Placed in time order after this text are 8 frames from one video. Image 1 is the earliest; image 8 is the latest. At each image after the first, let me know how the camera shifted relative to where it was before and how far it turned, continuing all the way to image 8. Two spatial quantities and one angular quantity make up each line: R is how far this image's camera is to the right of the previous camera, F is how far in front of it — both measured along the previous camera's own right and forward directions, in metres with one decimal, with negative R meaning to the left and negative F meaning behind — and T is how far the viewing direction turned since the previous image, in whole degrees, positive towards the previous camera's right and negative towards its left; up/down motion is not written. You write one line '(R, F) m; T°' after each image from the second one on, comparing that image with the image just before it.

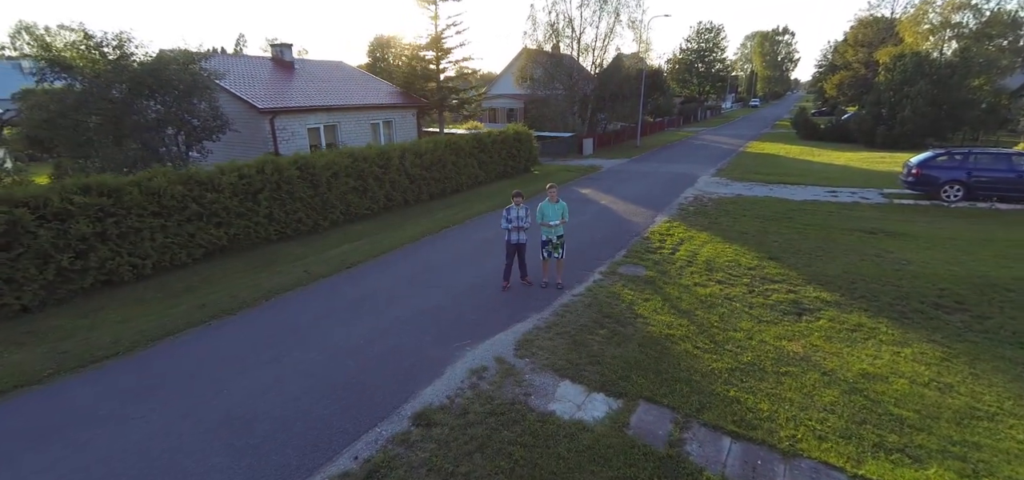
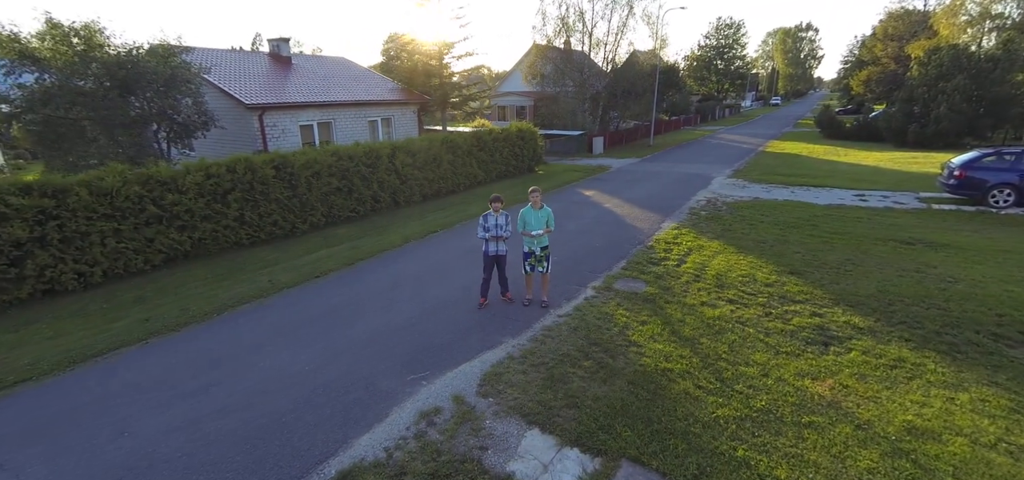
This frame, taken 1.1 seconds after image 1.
(+0.5, +0.9) m; -2°
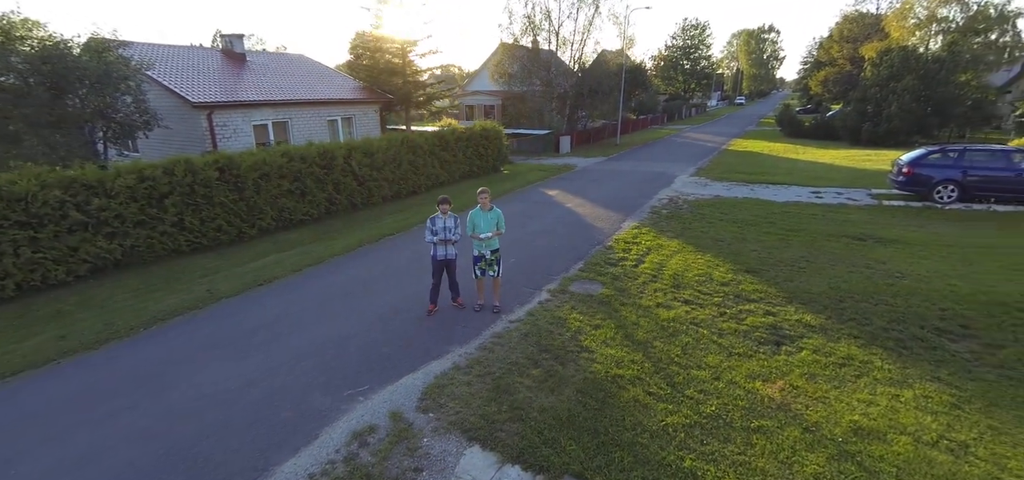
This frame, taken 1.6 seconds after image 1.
(+0.3, +0.2) m; +3°
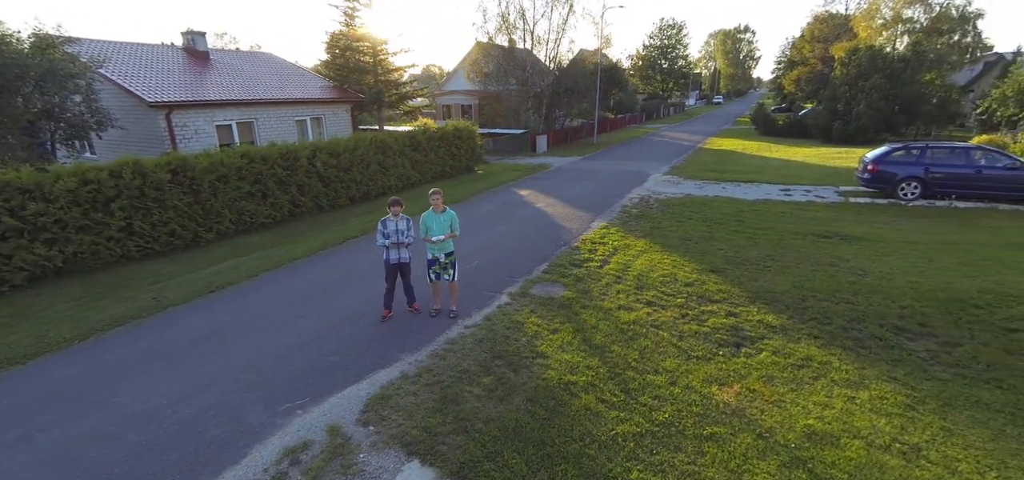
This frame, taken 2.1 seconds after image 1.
(+0.3, +0.2) m; +2°
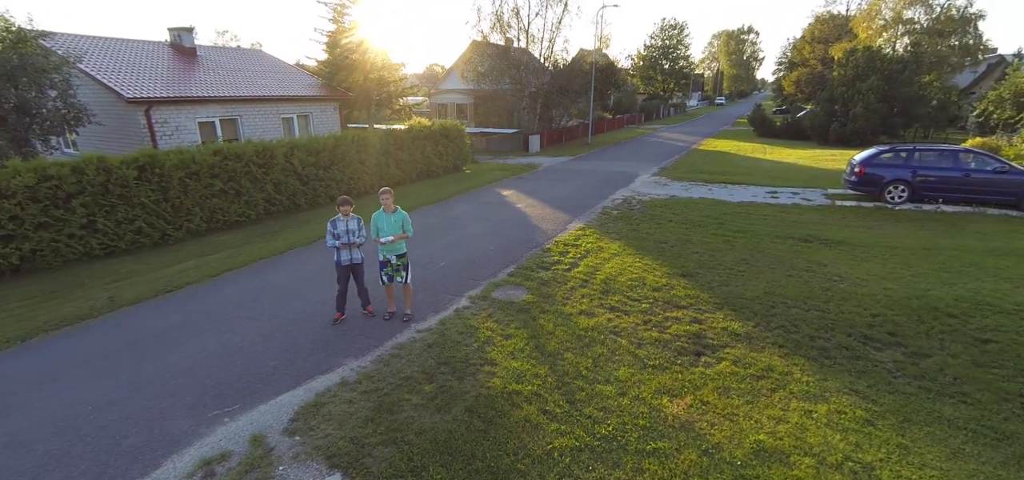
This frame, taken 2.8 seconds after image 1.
(+0.5, +0.2) m; 0°
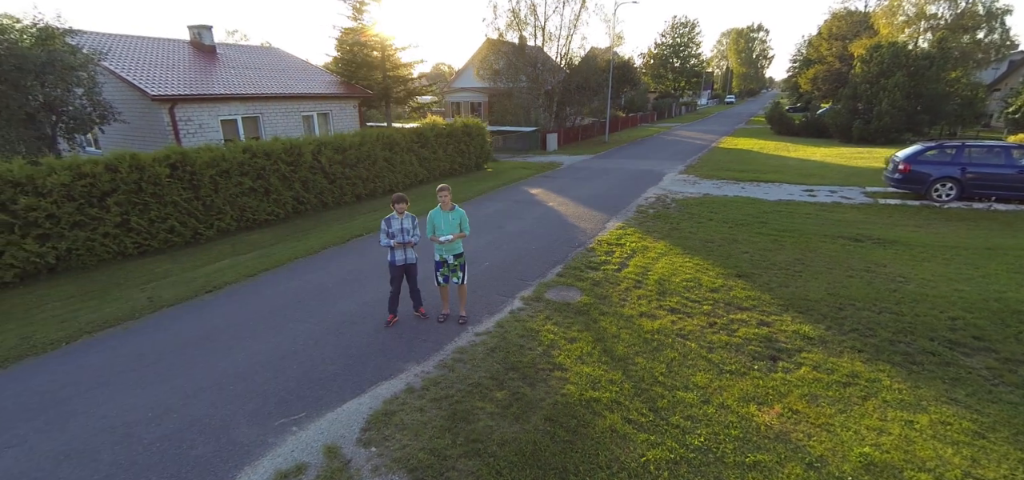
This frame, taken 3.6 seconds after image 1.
(-0.6, +0.2) m; -1°
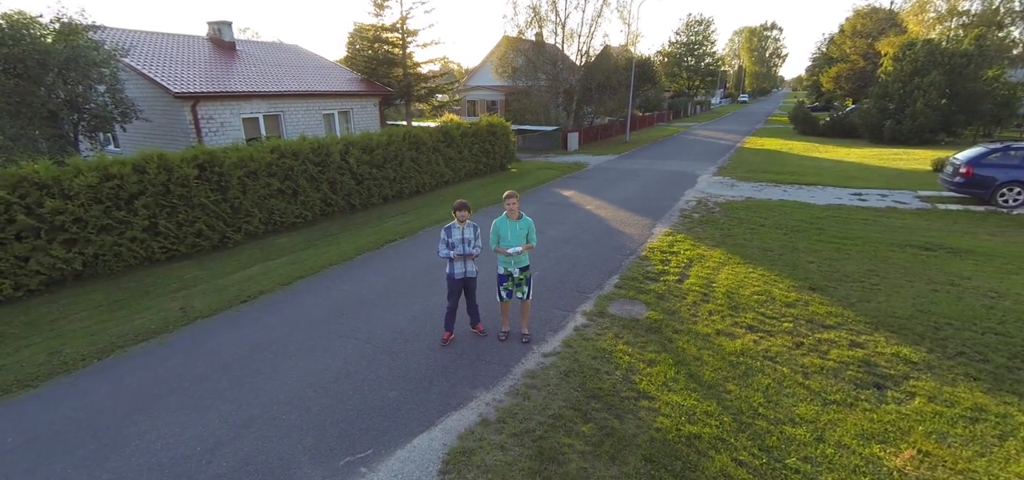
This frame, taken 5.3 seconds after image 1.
(-0.6, +0.4) m; -1°
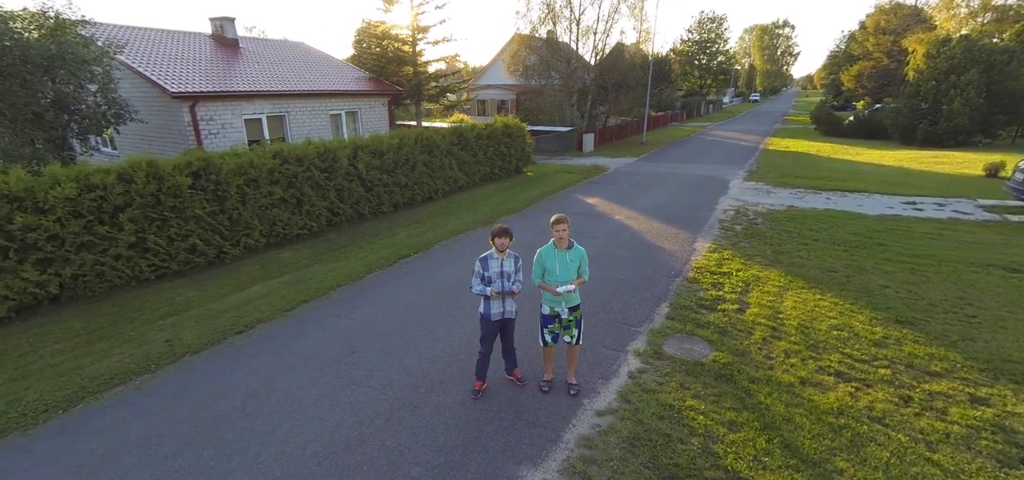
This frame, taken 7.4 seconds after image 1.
(-0.3, +0.8) m; -1°
